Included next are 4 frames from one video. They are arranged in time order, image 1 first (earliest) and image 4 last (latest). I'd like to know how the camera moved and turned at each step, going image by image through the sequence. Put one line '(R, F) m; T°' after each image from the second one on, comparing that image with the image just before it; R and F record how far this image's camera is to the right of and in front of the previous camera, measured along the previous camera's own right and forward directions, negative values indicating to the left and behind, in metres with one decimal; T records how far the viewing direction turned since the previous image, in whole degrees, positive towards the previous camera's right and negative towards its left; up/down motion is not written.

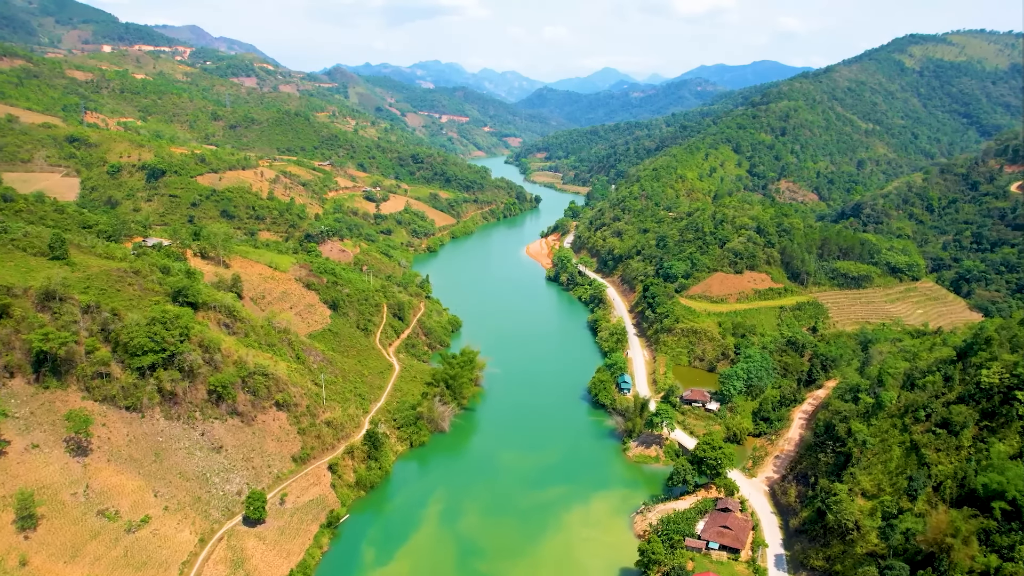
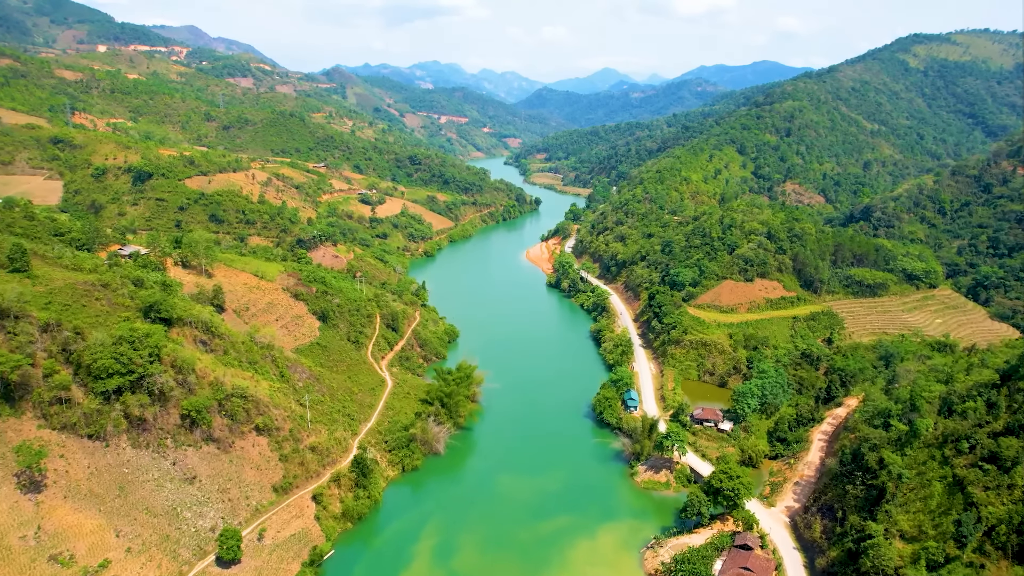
(0.0, +2.4) m; 0°
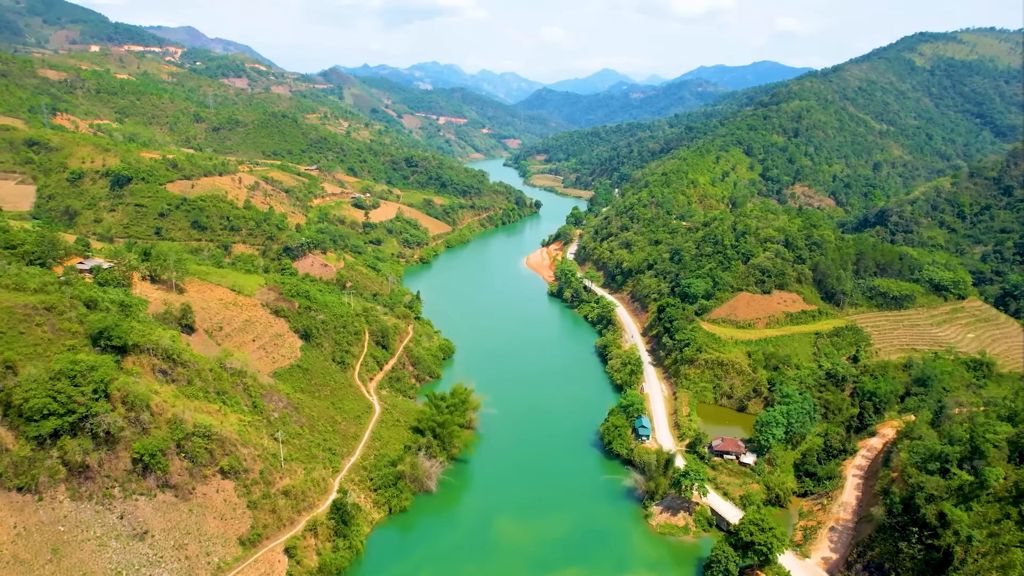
(0.0, +3.5) m; 0°
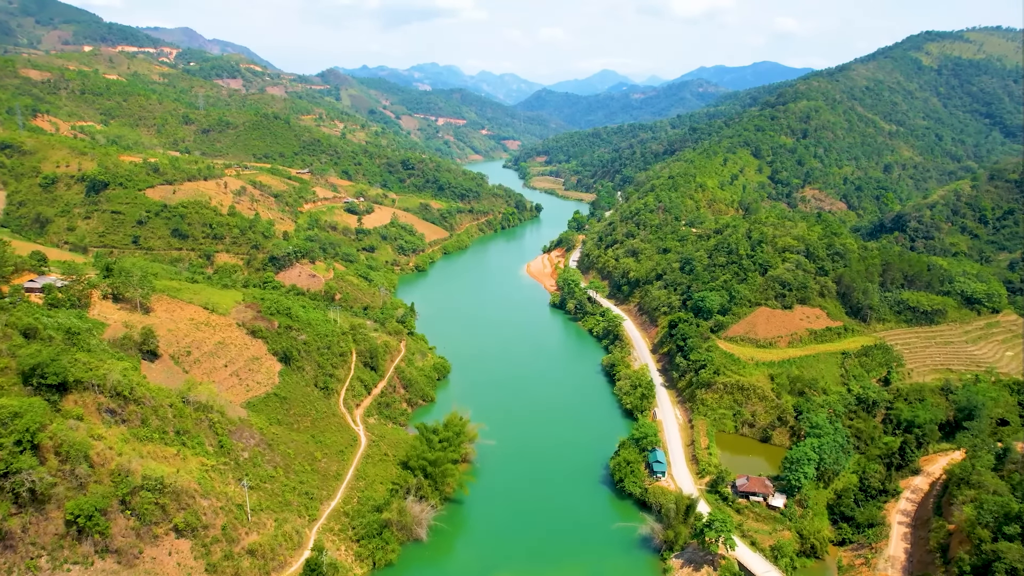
(0.0, +3.5) m; 0°
